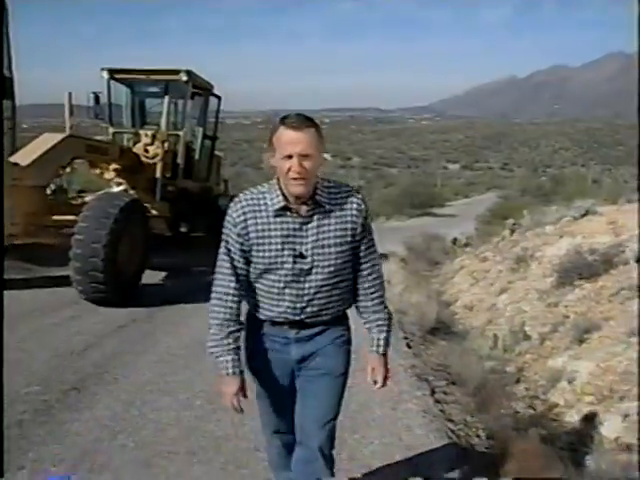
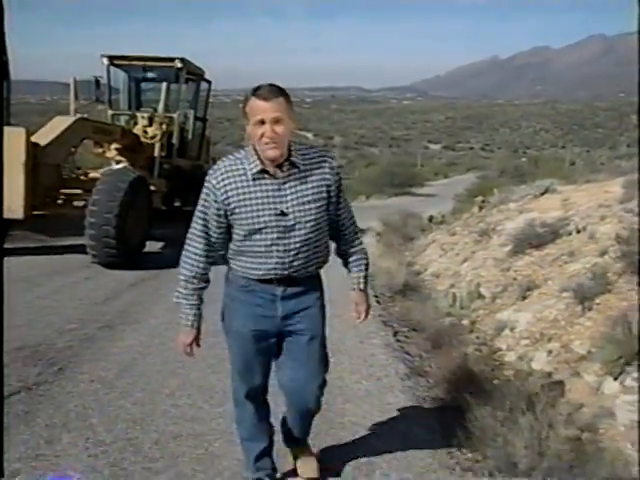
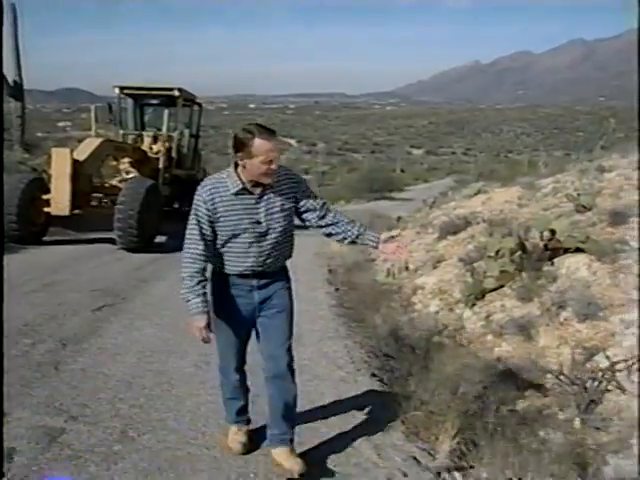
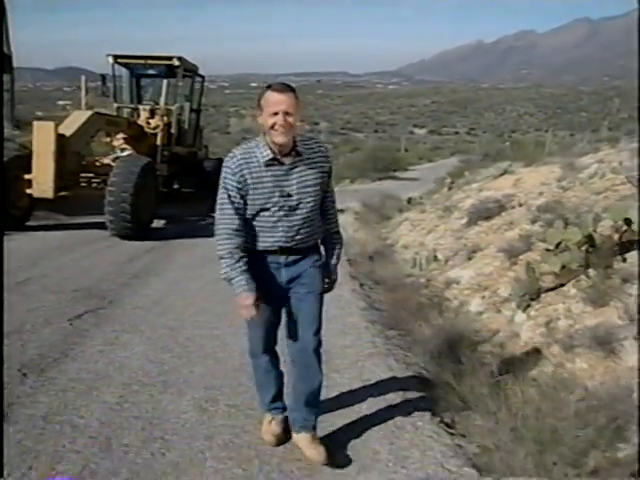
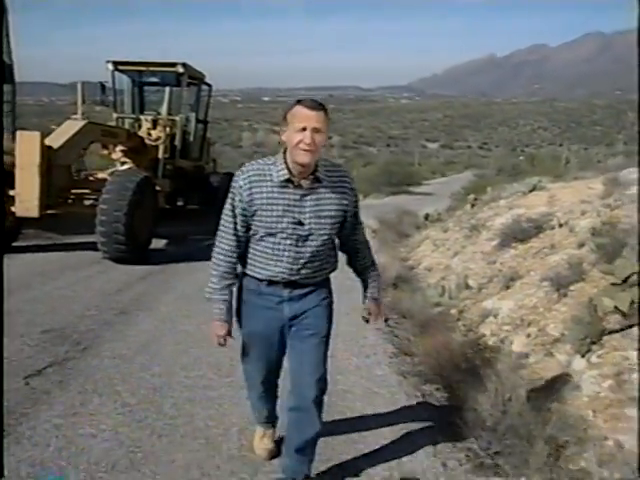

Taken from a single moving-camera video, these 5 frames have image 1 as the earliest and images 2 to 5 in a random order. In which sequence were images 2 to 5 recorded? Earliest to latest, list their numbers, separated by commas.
2, 5, 4, 3
